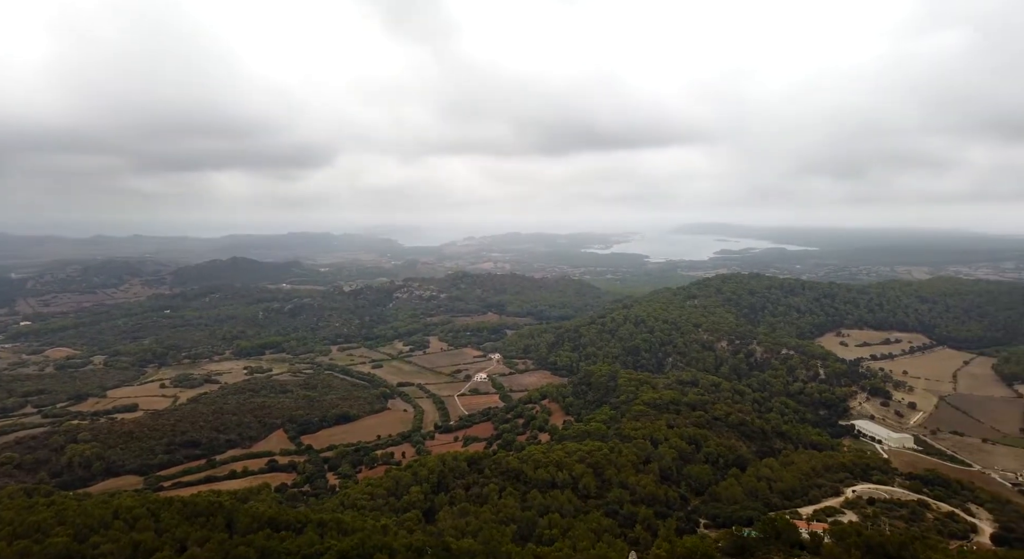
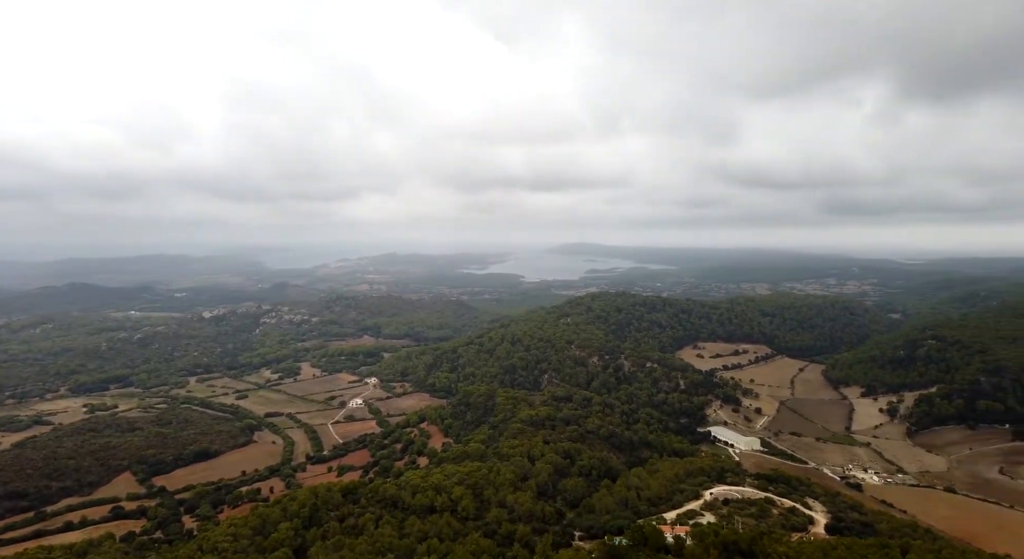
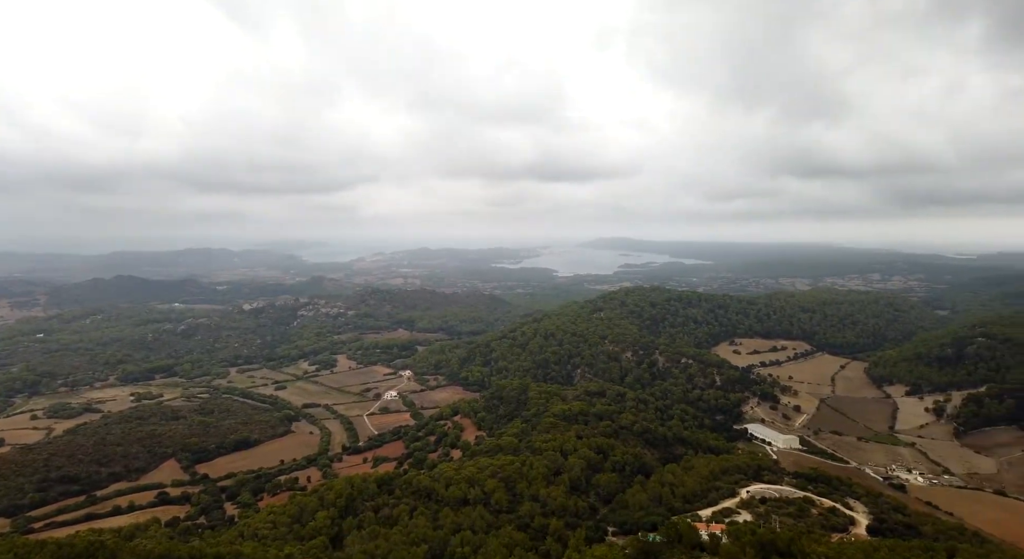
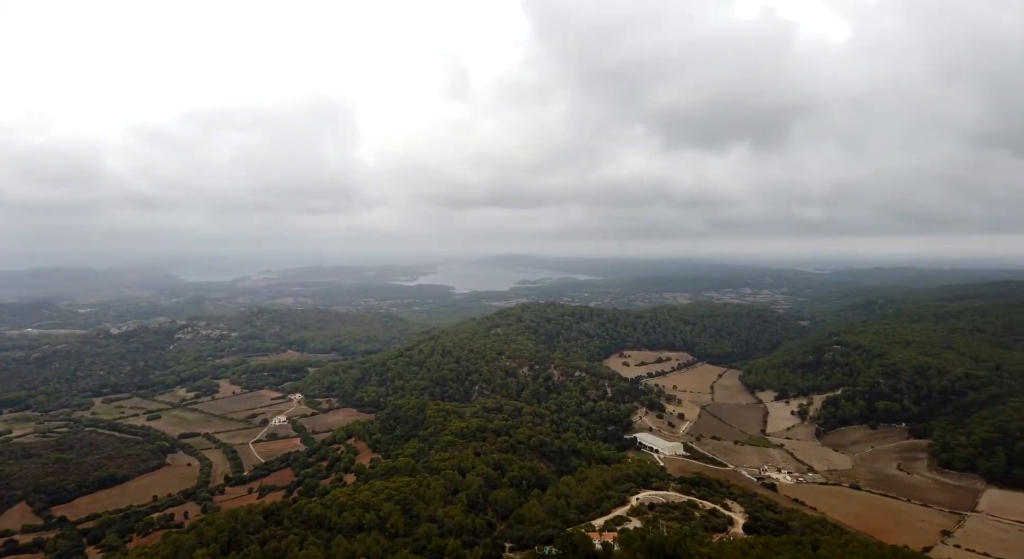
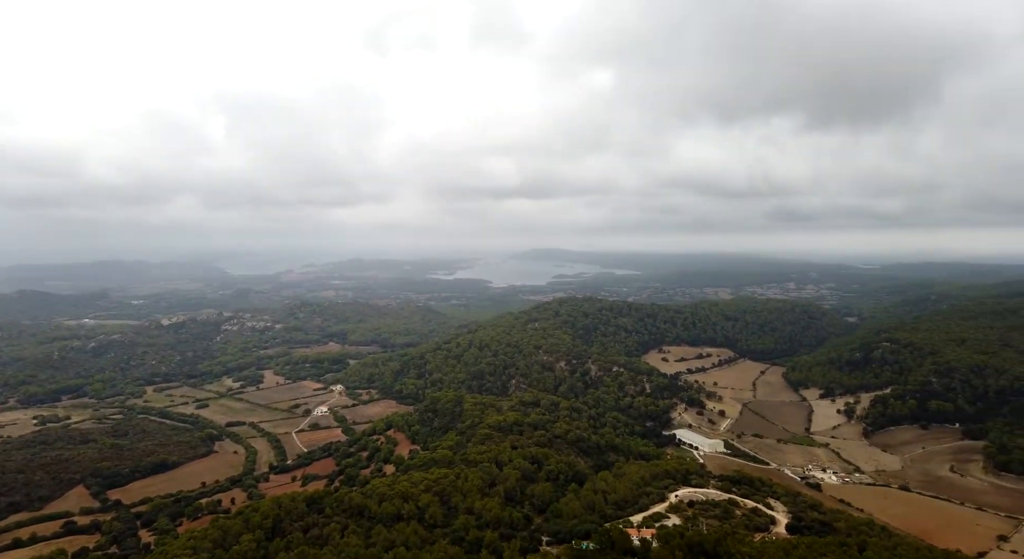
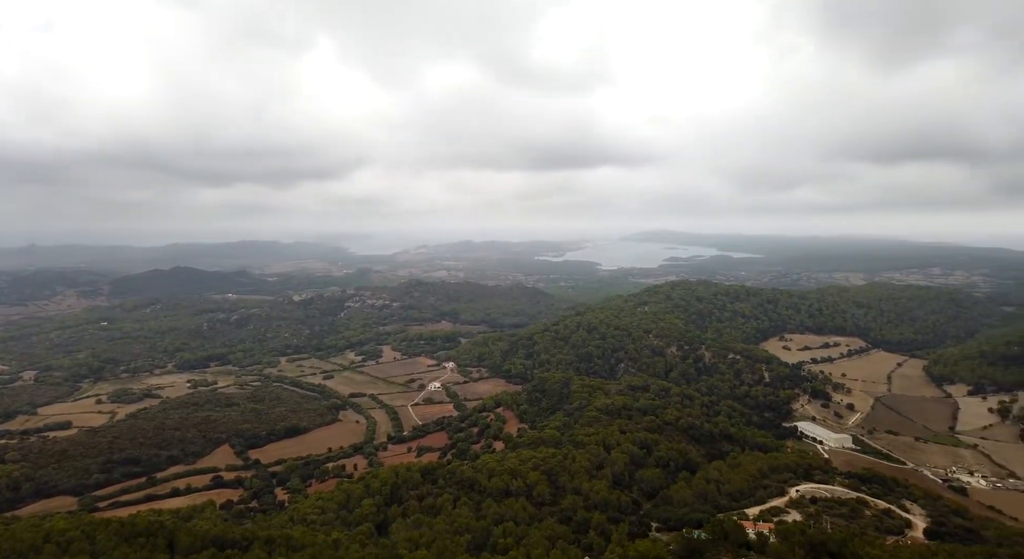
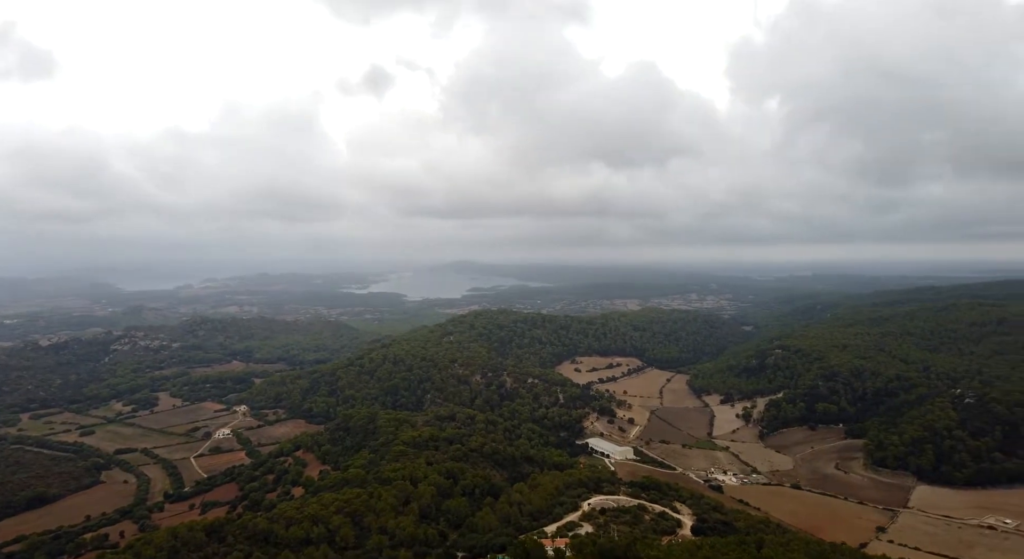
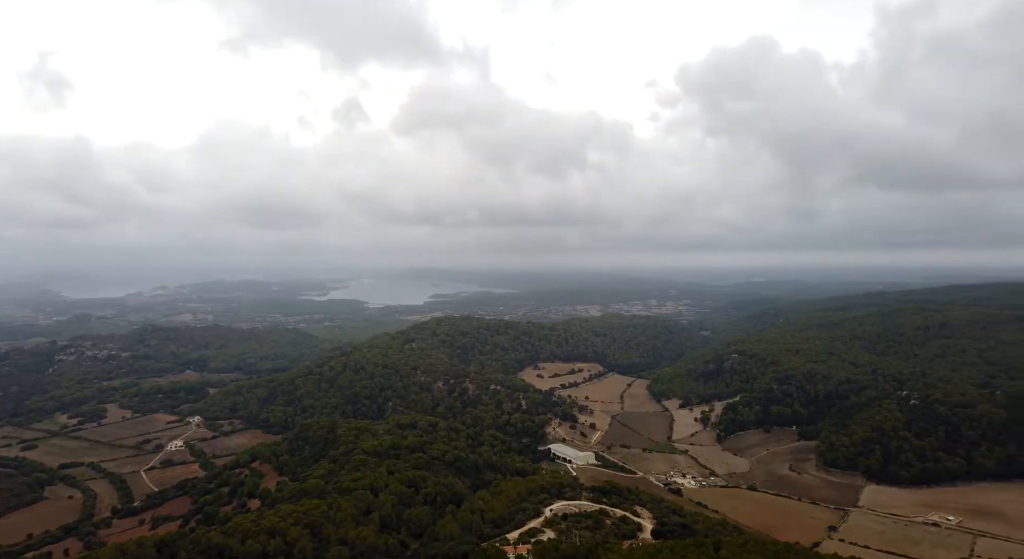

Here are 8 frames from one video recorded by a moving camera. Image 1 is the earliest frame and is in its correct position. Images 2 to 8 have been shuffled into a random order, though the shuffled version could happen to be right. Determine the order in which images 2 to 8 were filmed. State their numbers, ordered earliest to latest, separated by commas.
6, 3, 2, 5, 4, 7, 8
